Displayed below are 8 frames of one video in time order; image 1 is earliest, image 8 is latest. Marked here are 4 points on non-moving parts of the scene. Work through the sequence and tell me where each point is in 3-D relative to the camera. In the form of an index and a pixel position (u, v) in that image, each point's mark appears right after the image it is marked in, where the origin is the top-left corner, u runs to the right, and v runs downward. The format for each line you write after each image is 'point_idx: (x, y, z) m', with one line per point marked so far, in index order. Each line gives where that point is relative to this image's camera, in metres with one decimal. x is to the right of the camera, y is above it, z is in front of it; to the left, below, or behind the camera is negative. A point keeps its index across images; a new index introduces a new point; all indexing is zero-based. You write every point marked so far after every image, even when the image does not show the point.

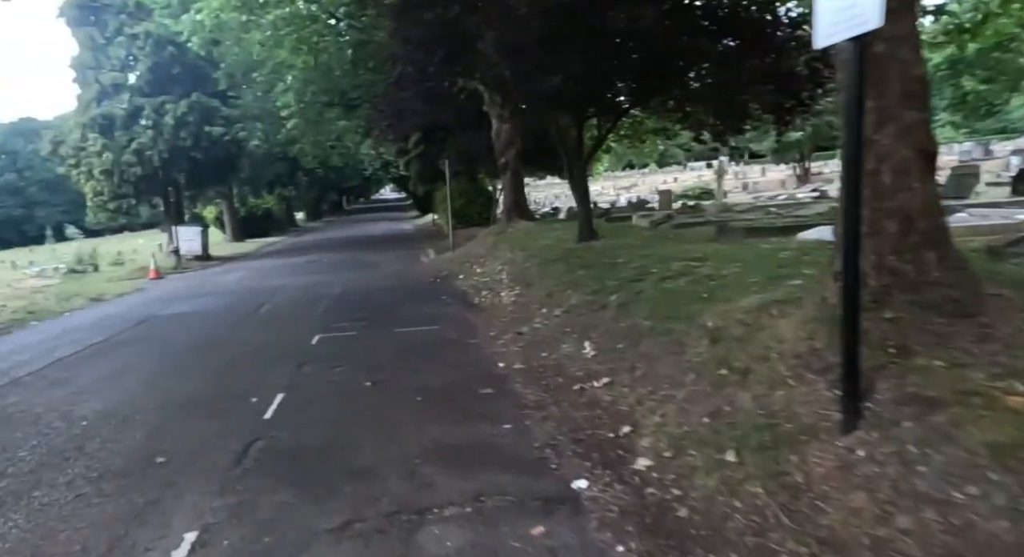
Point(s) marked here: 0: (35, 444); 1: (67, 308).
0: (-4.3, -1.5, +4.8) m
1: (-10.4, -0.7, +12.1) m
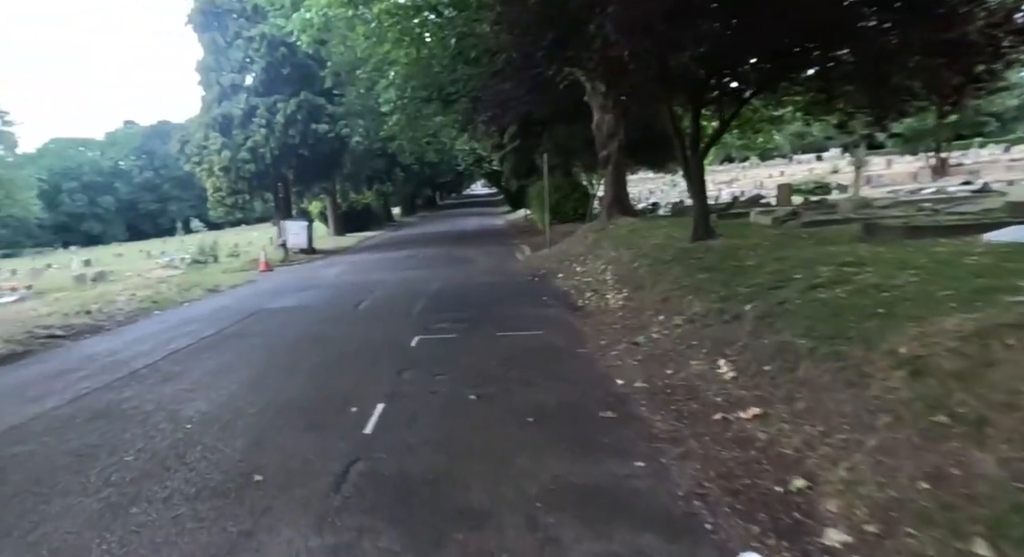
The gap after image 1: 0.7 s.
0: (-3.2, -1.5, +4.6) m
1: (-8.0, -0.5, +12.8) m
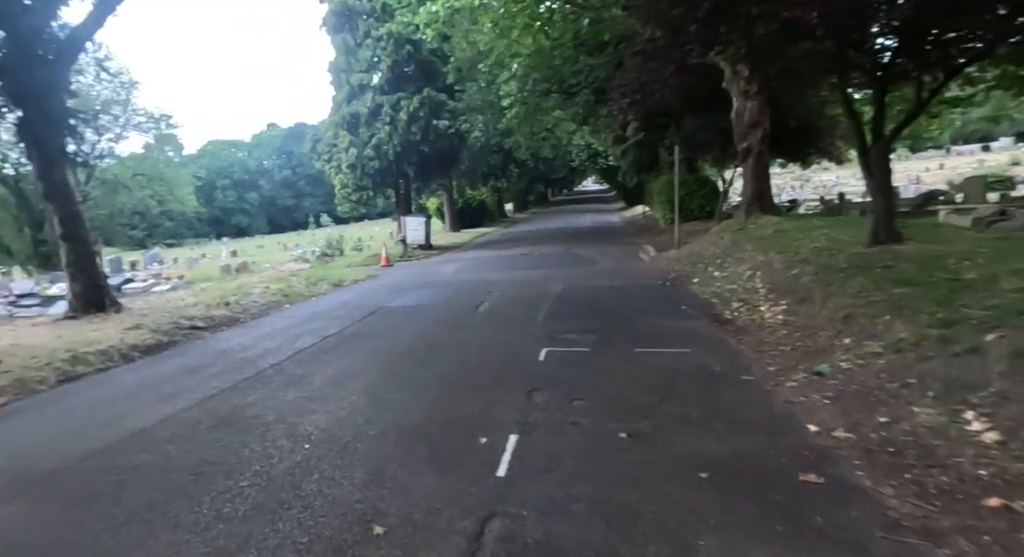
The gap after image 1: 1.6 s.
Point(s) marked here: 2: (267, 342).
0: (-2.0, -1.5, +4.0) m
1: (-4.9, -0.3, +13.0) m
2: (-3.9, -1.0, +8.2) m
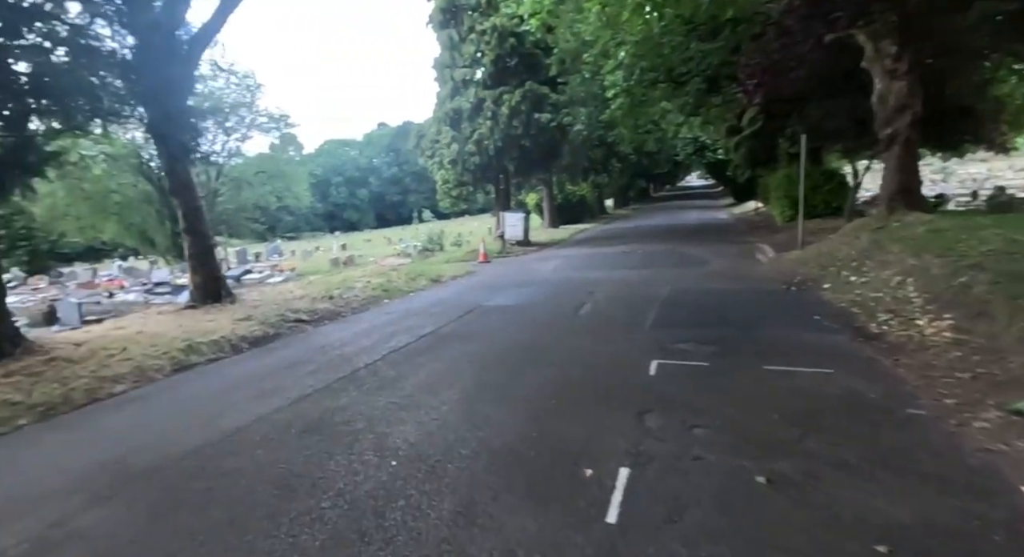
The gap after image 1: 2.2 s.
0: (-1.2, -1.5, +3.7) m
1: (-2.5, -0.2, +13.0) m
2: (-2.3, -0.9, +8.1) m
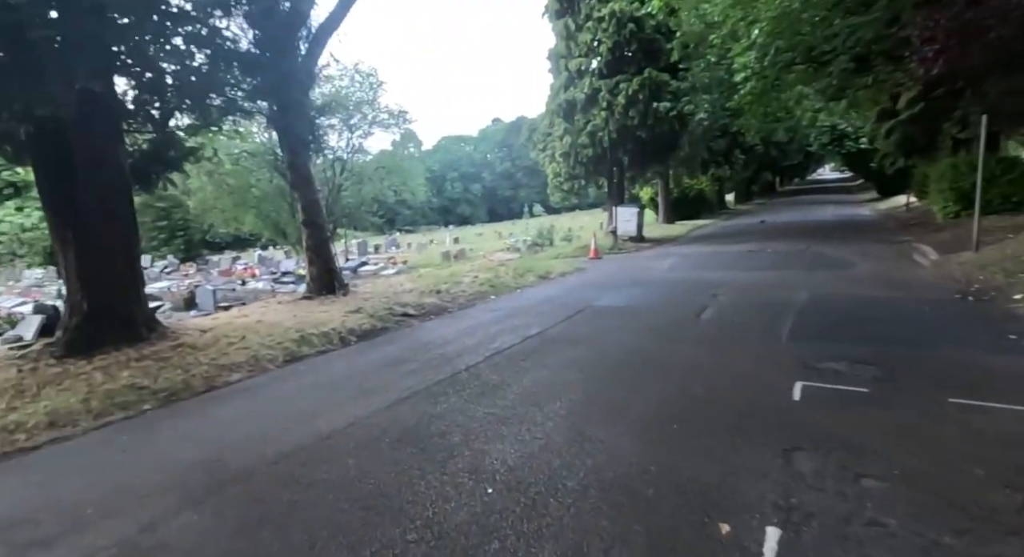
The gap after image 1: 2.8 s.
0: (-0.5, -1.5, +3.2) m
1: (+0.2, -0.1, +12.7) m
2: (-0.6, -0.9, +7.8) m
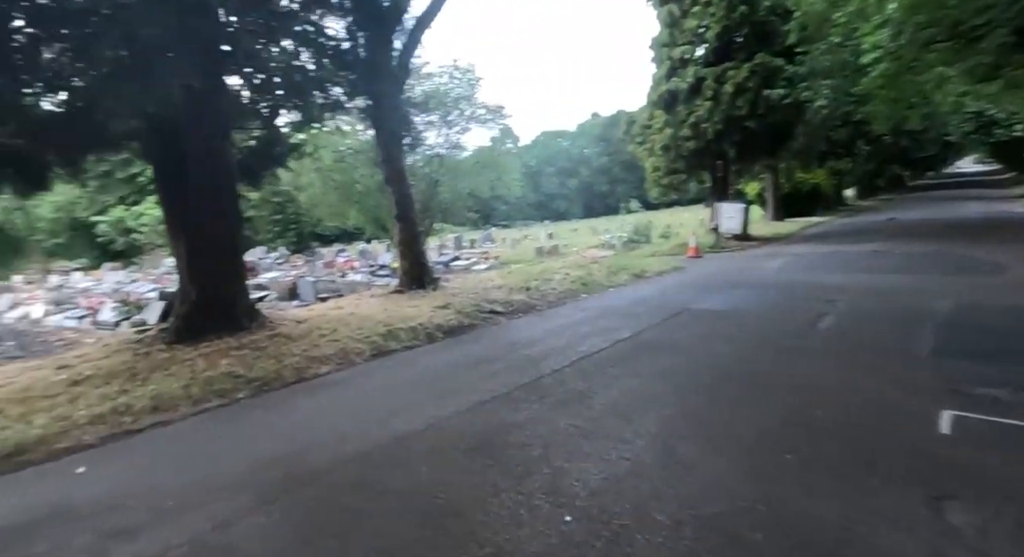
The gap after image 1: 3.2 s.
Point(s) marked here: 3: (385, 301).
0: (-0.1, -1.5, +3.0) m
1: (+2.3, -0.1, +12.1) m
2: (+0.6, -0.9, +7.5) m
3: (-2.2, -0.4, +8.9) m
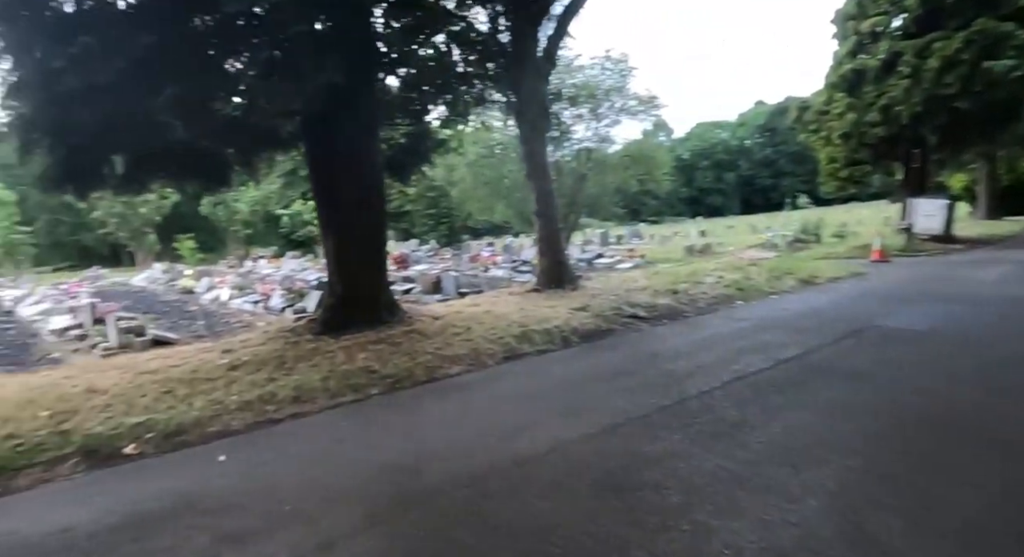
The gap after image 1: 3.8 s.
0: (+0.5, -1.6, +2.4) m
1: (+5.3, -0.3, +10.6) m
2: (+2.4, -1.0, +6.6) m
3: (+0.2, -0.3, +8.7) m
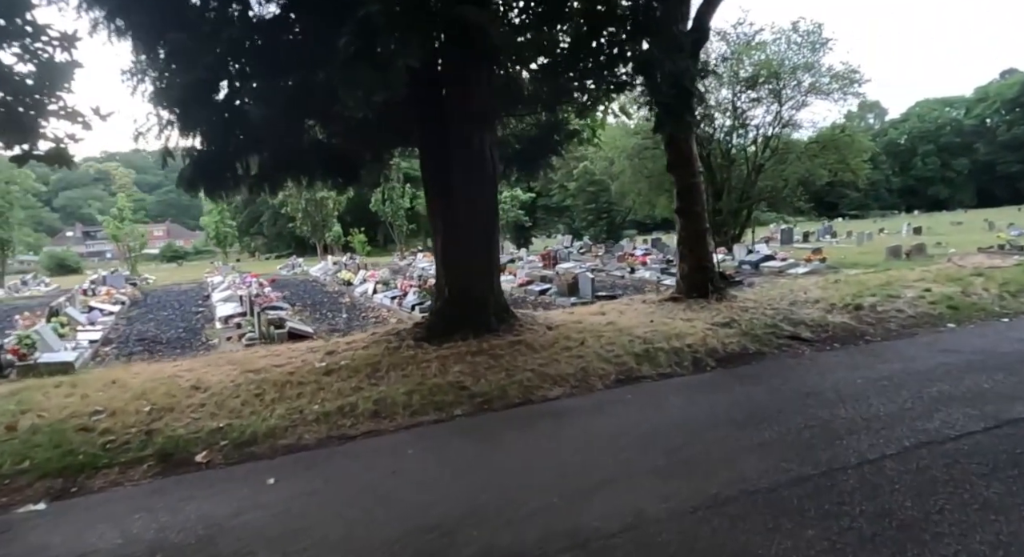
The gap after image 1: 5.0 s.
0: (+0.5, -1.8, +1.6) m
1: (+7.6, -0.6, +7.9) m
2: (+3.6, -1.2, +5.0) m
3: (+2.1, -0.5, +7.7) m
